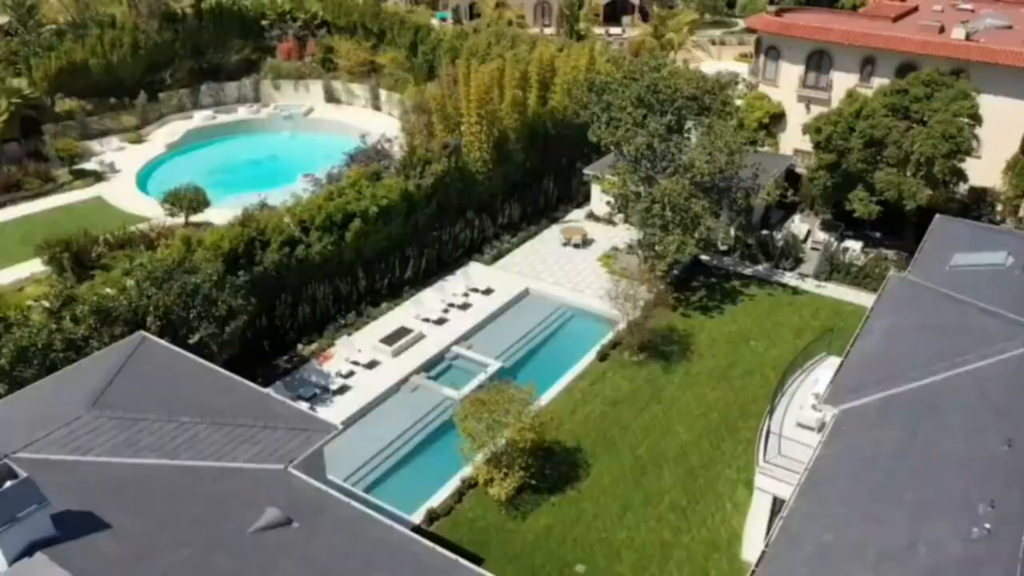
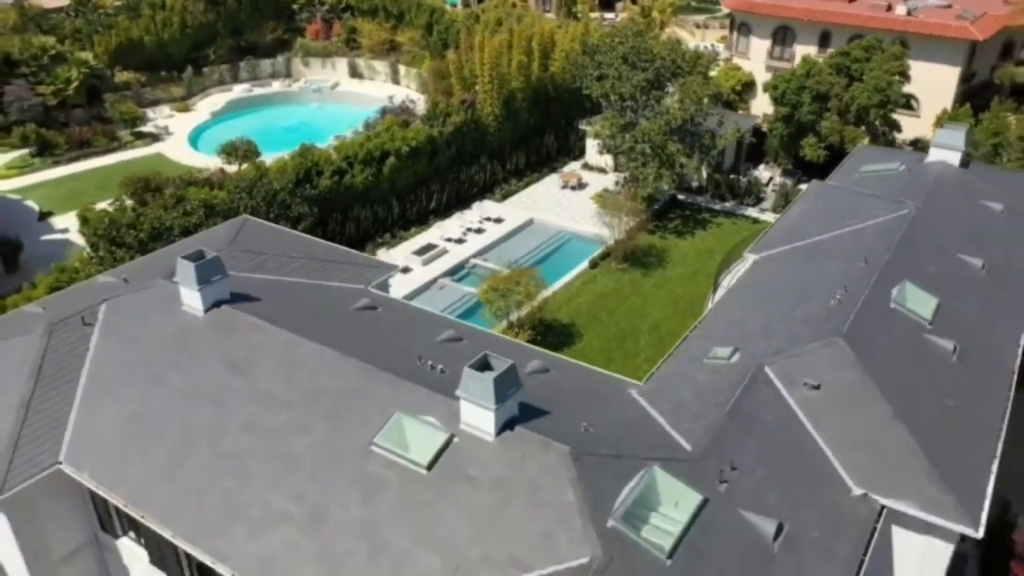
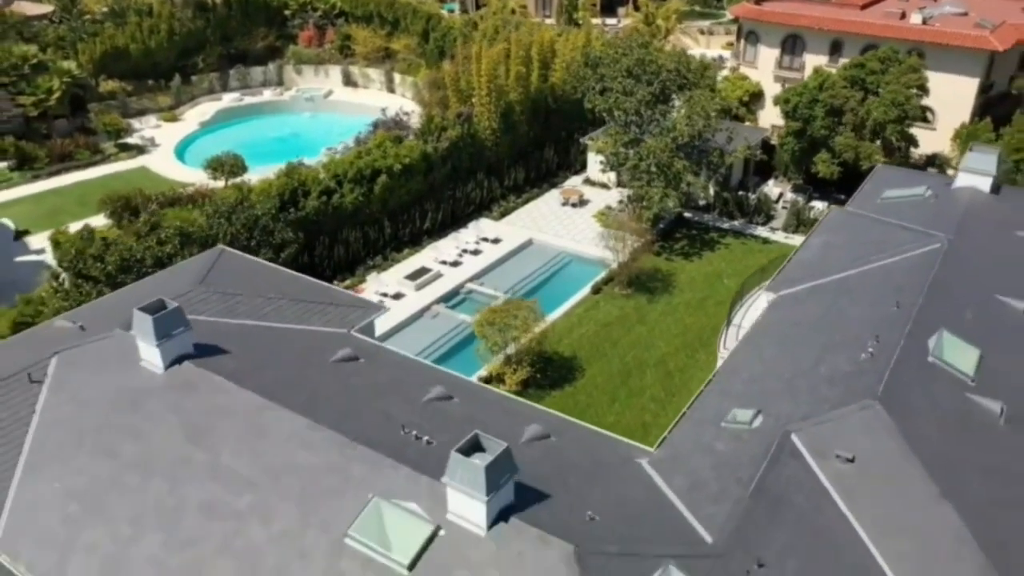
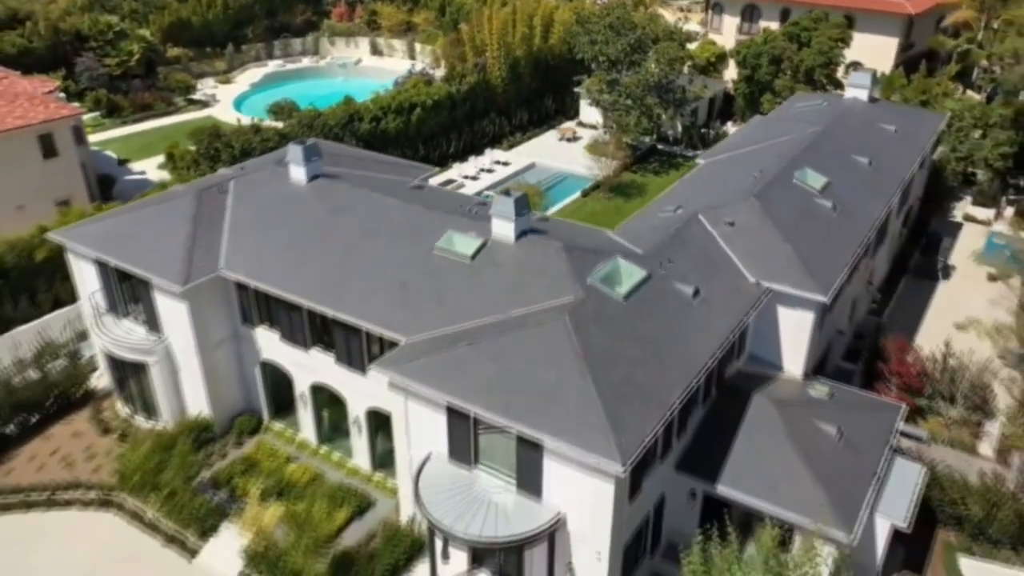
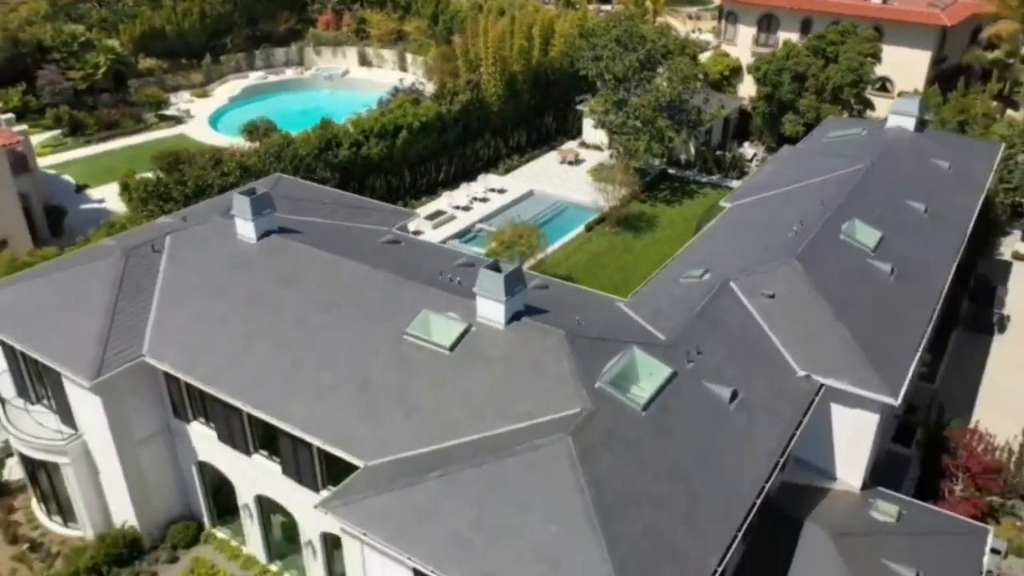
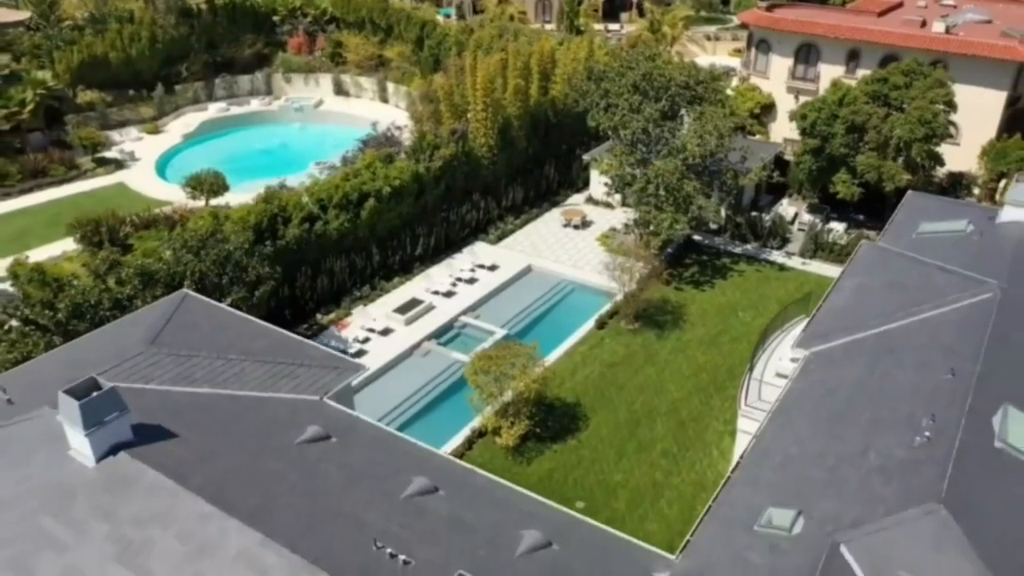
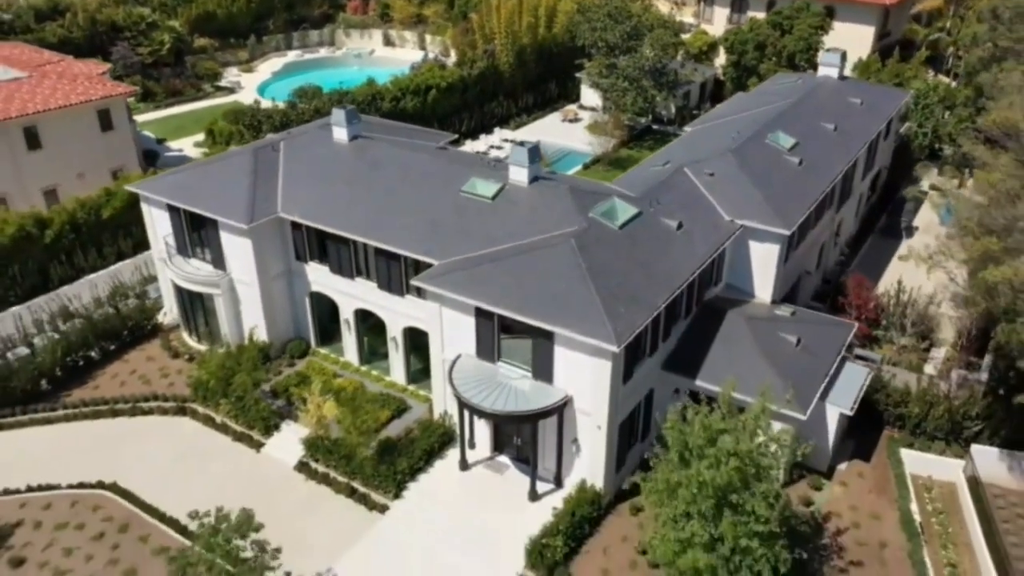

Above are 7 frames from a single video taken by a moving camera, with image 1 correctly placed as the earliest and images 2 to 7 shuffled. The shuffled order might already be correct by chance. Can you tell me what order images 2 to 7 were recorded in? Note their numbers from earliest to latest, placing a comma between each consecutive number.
6, 3, 2, 5, 4, 7
